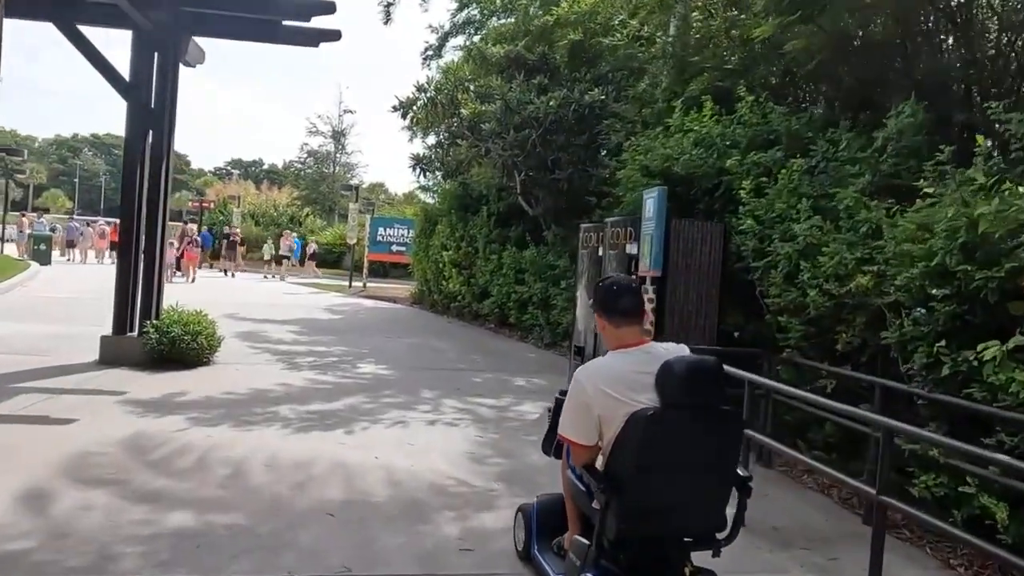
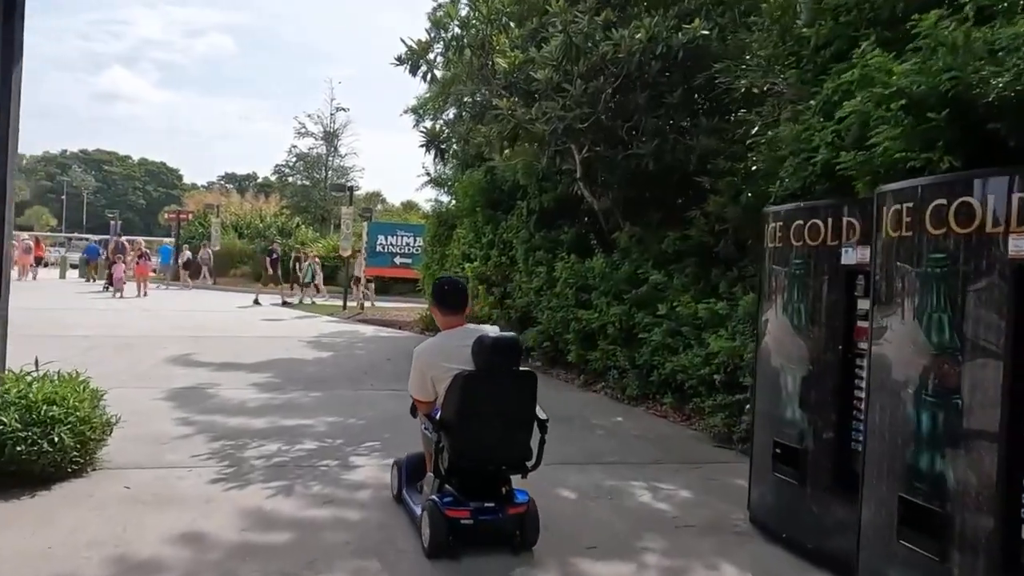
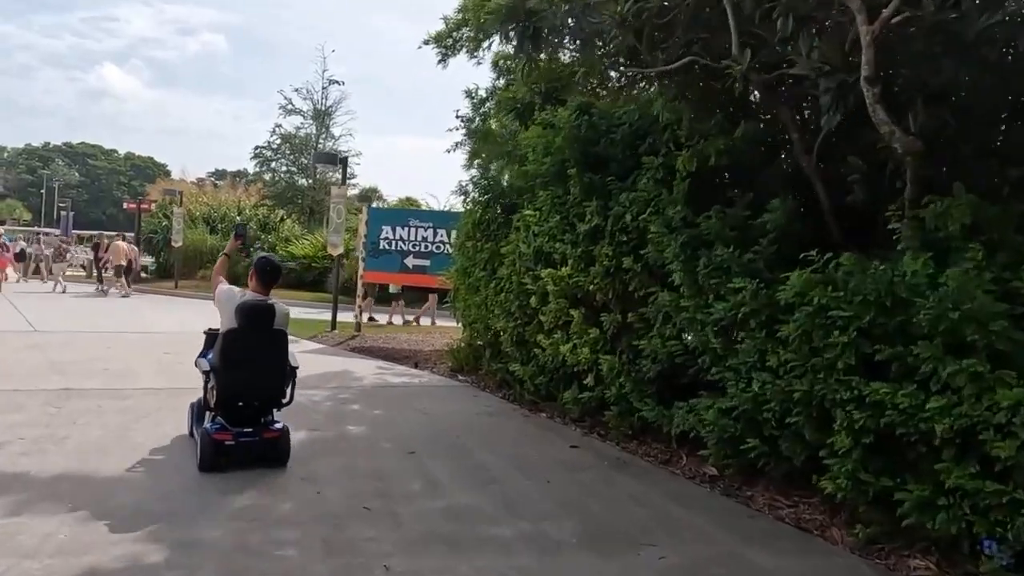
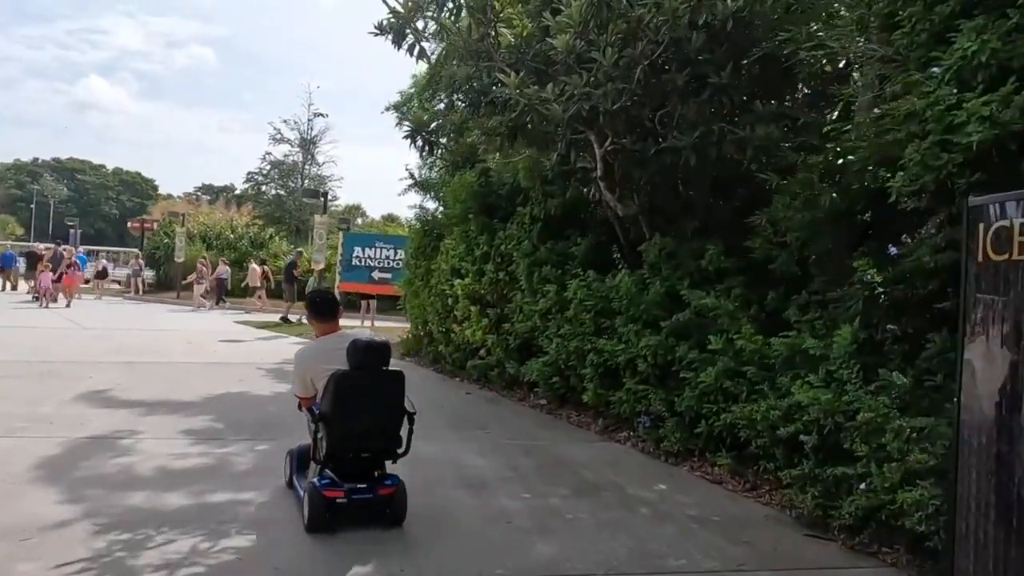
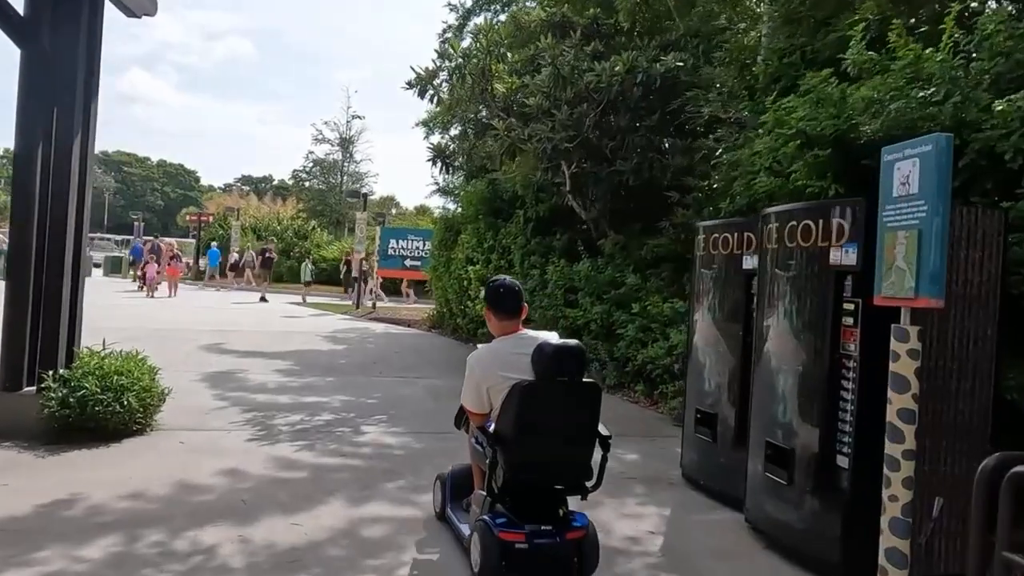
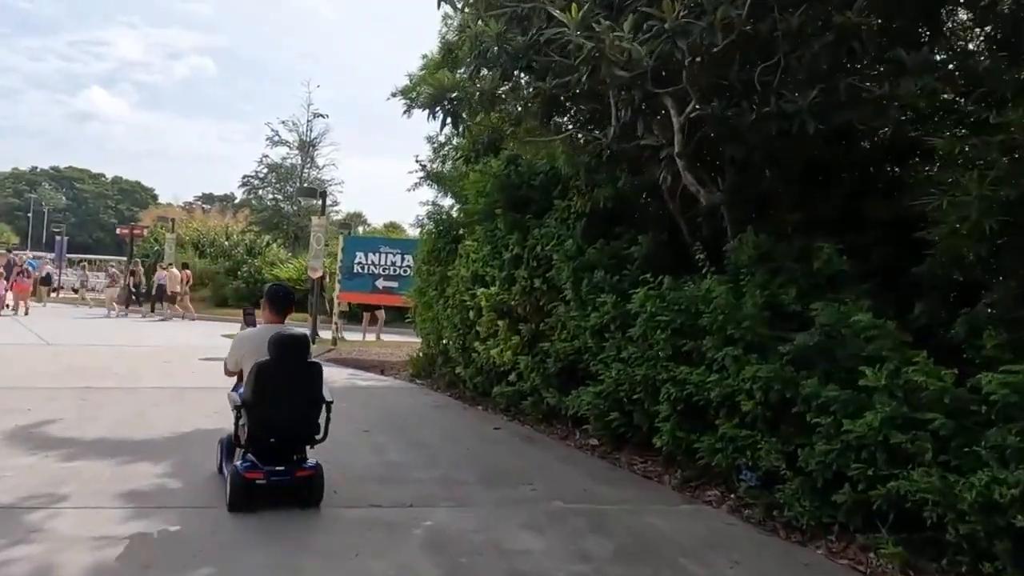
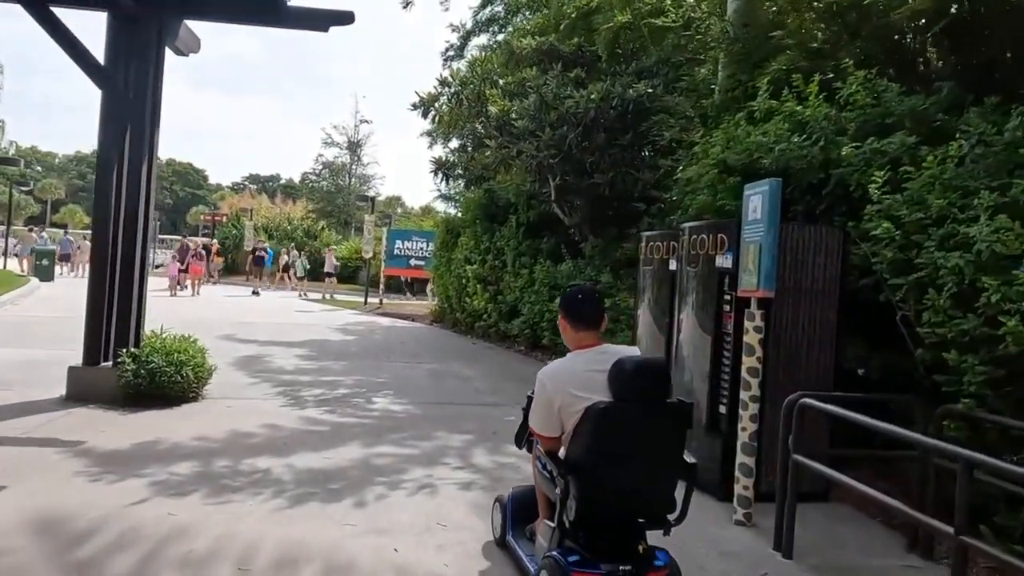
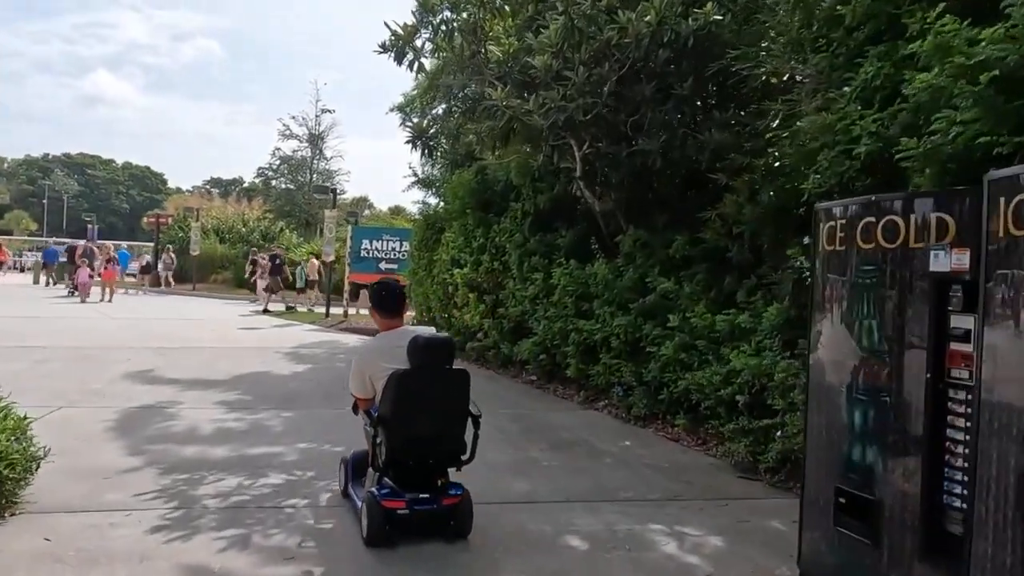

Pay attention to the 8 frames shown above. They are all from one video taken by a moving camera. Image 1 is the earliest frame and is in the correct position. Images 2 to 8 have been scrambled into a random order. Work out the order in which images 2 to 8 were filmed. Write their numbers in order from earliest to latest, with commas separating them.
7, 5, 2, 8, 4, 6, 3
